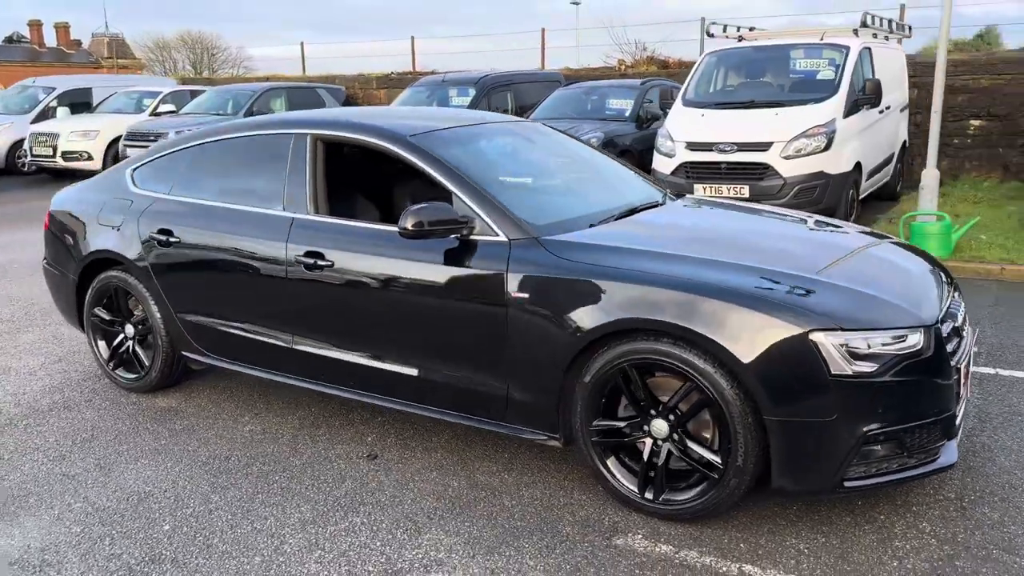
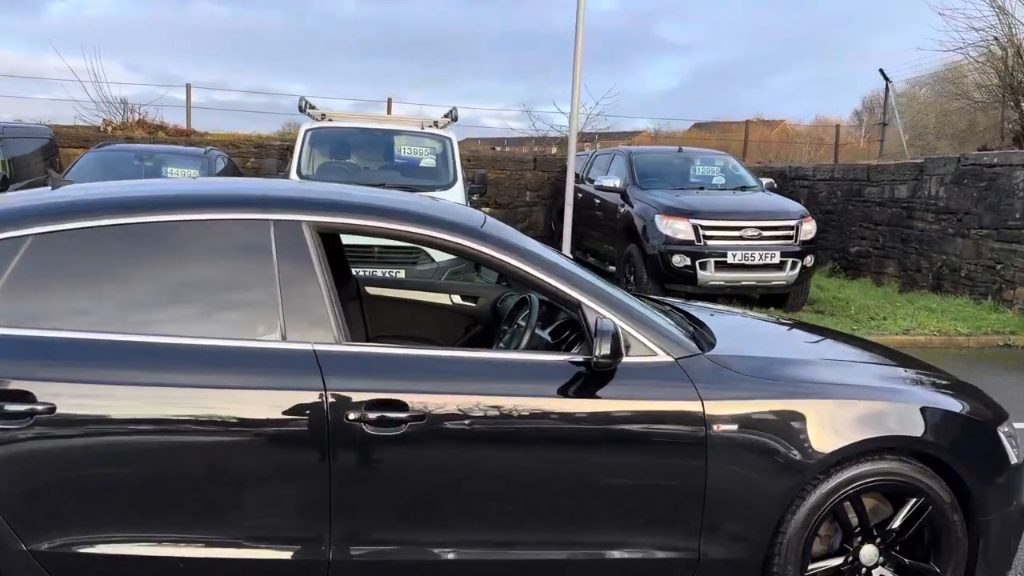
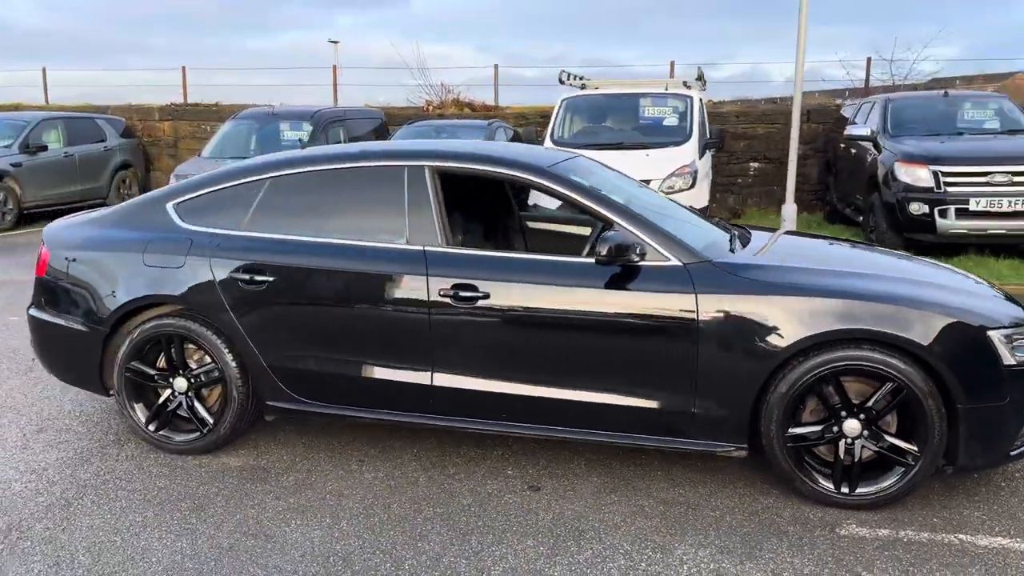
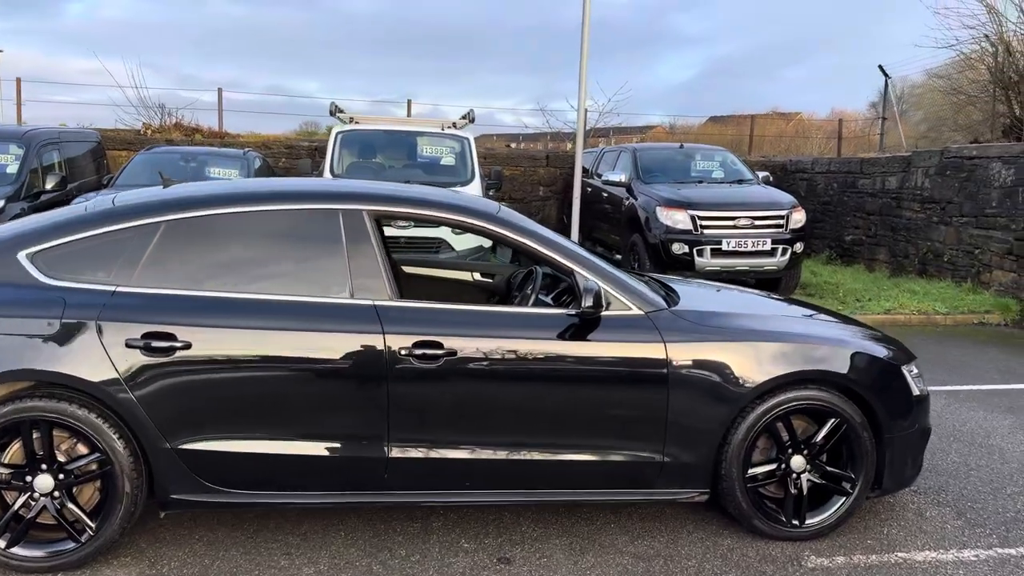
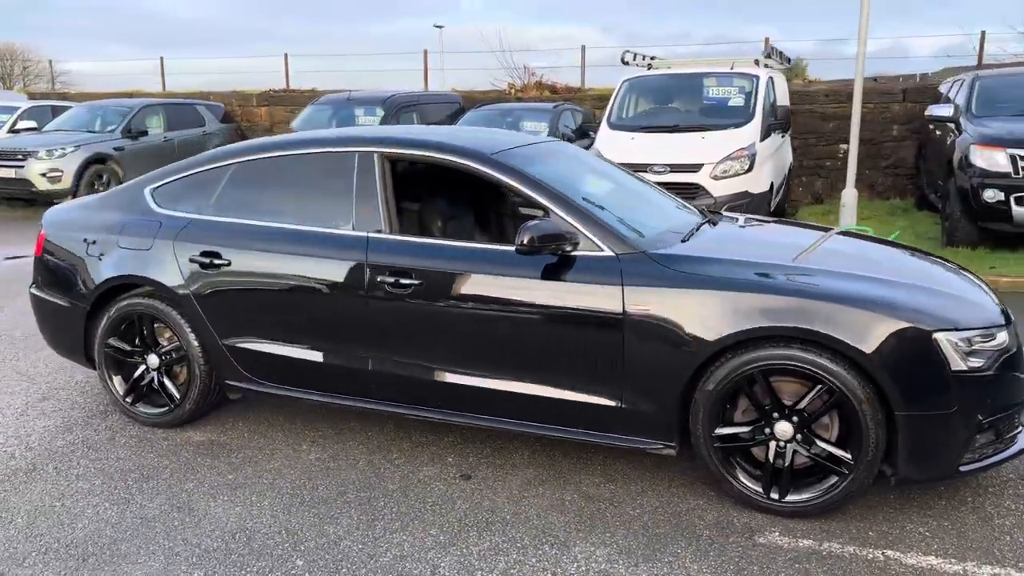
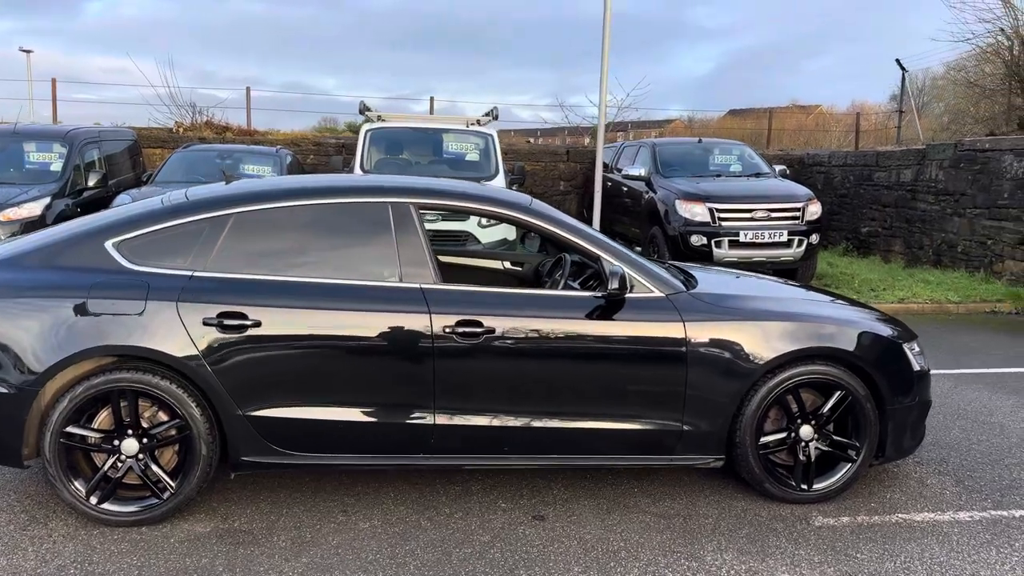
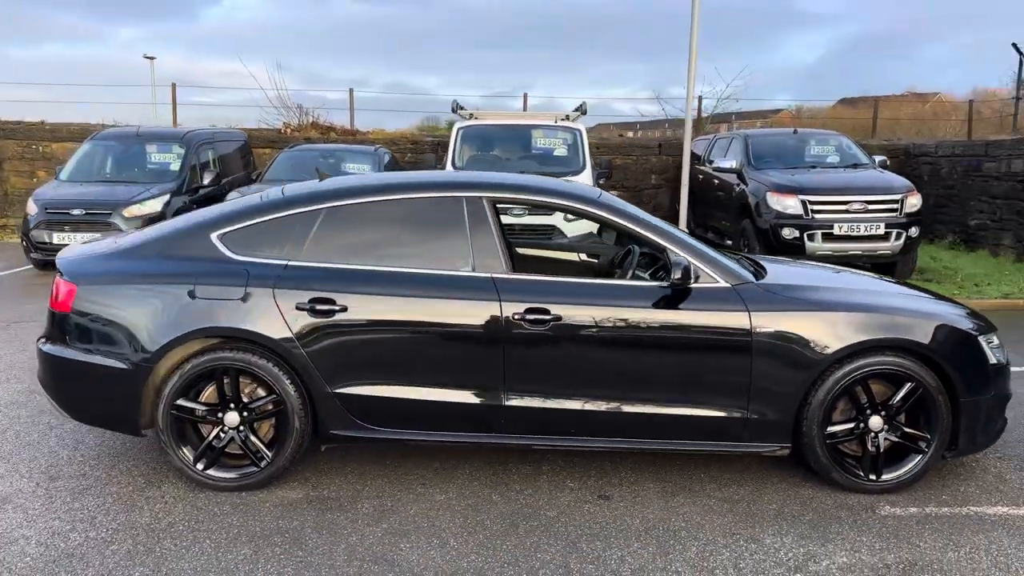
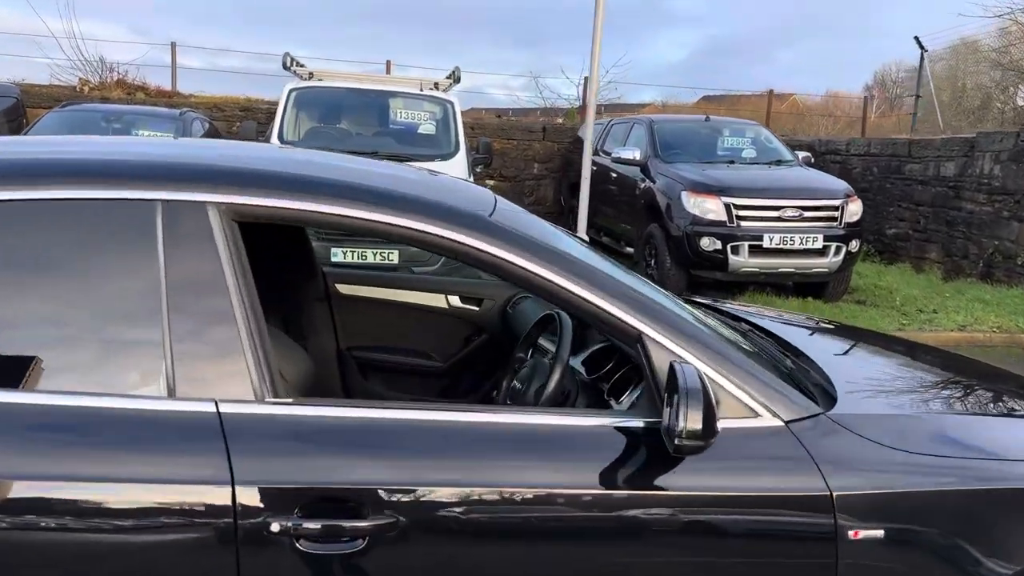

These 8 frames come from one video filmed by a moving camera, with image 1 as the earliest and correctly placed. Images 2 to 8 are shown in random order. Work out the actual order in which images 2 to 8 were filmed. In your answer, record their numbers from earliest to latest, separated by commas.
5, 3, 7, 6, 4, 2, 8
